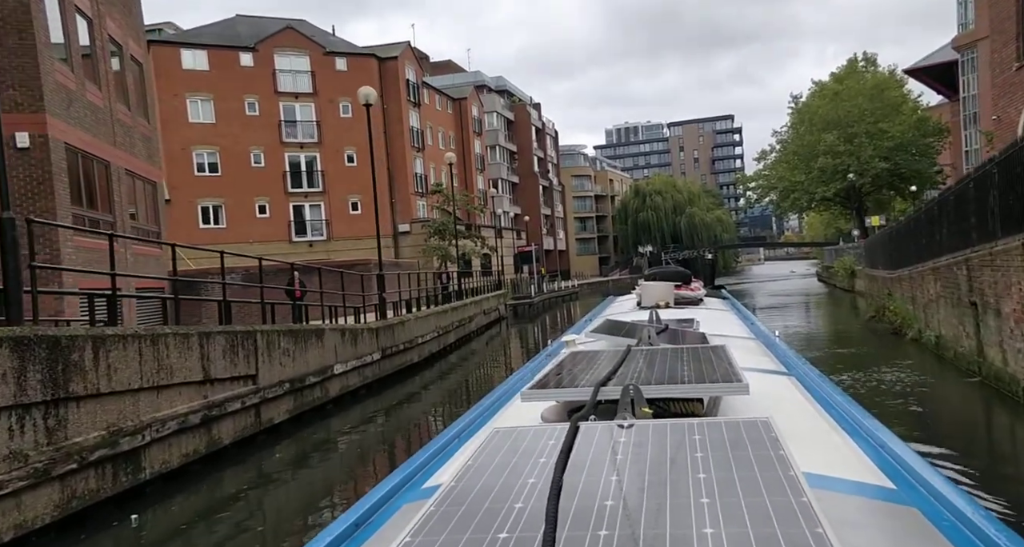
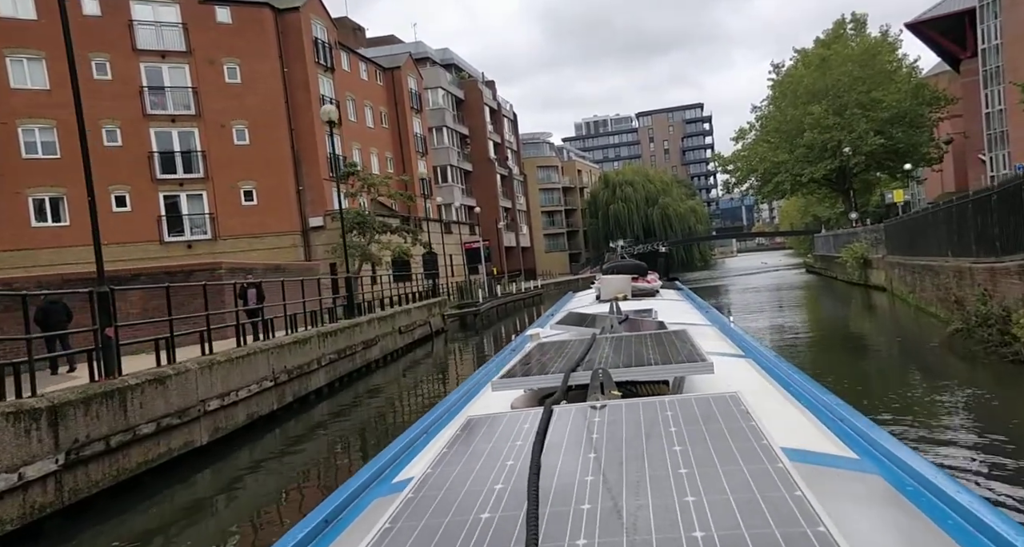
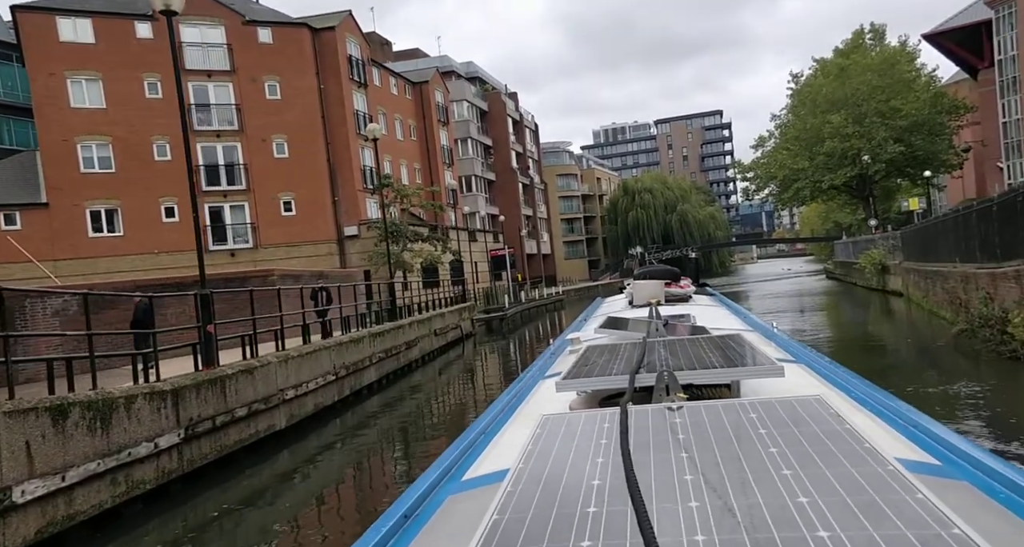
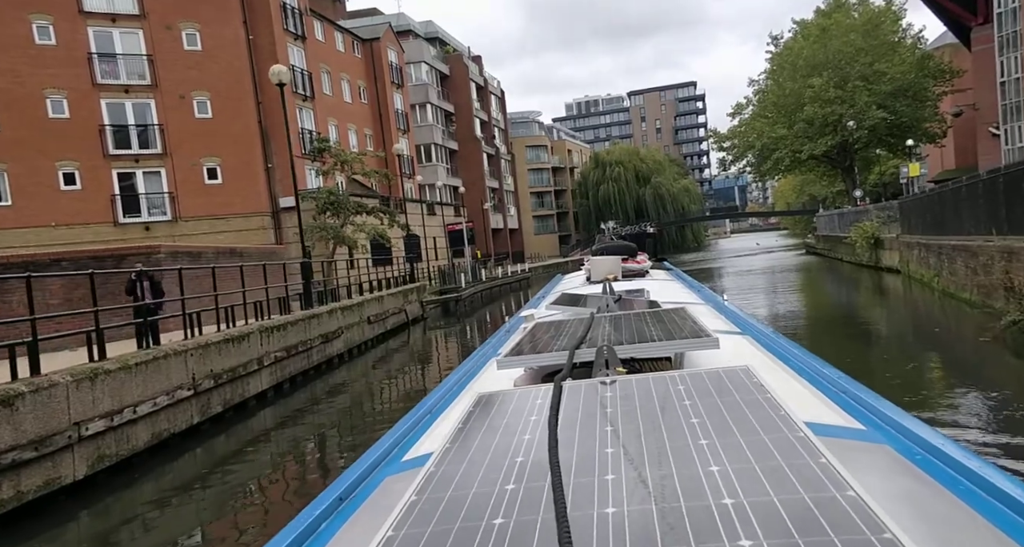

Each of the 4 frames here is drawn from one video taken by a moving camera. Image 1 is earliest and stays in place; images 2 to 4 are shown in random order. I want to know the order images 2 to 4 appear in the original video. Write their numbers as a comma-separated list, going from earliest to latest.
3, 2, 4
